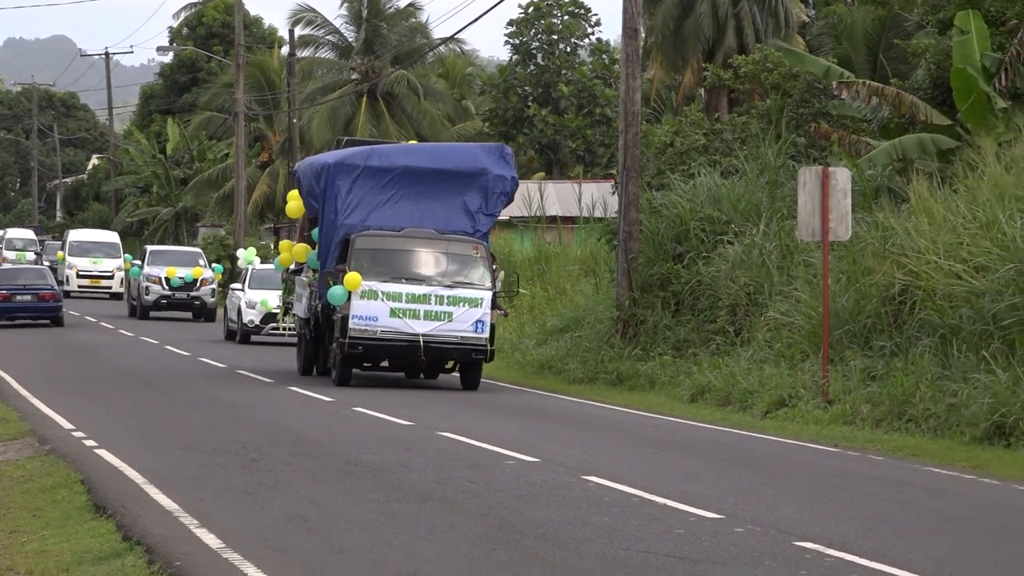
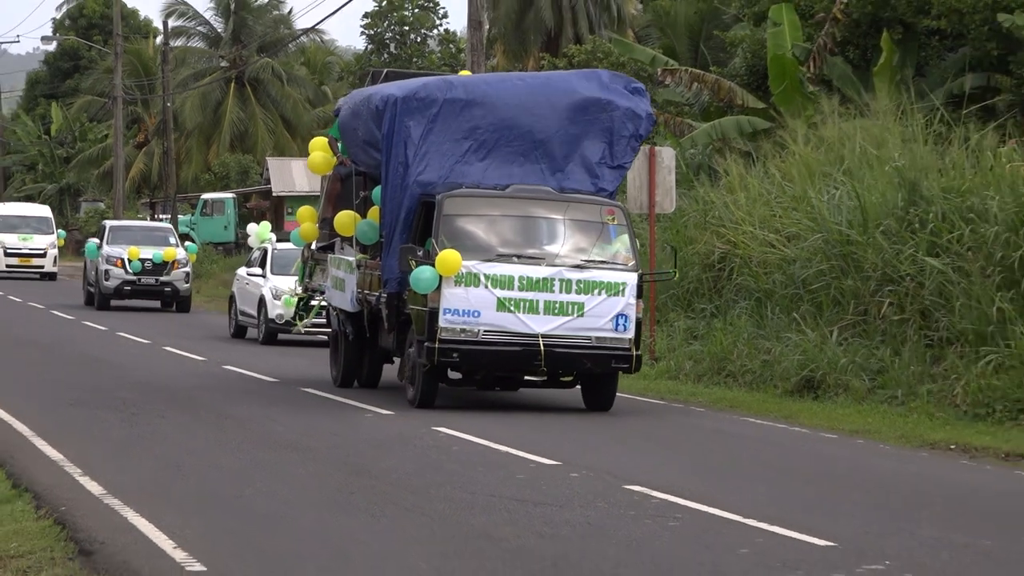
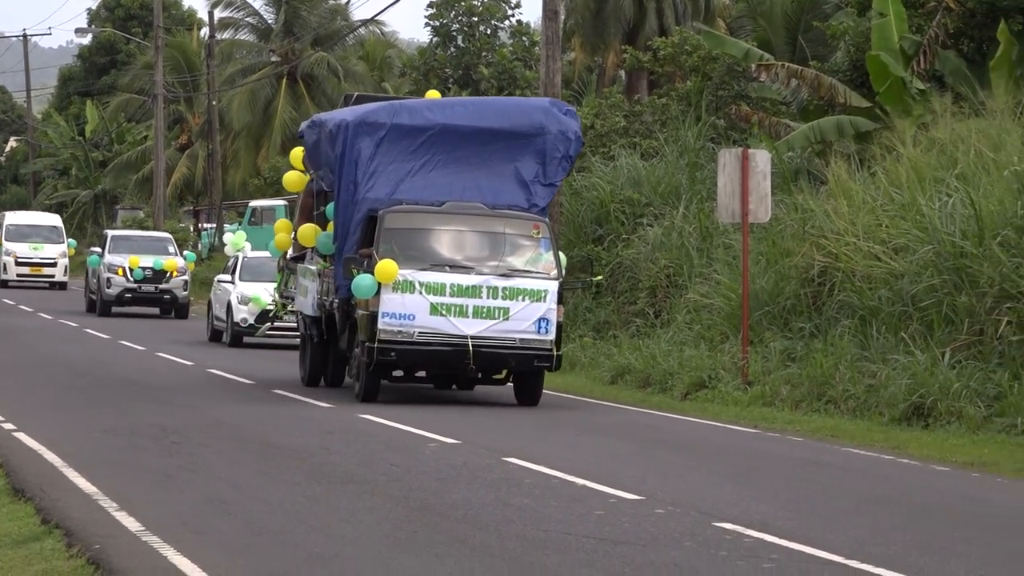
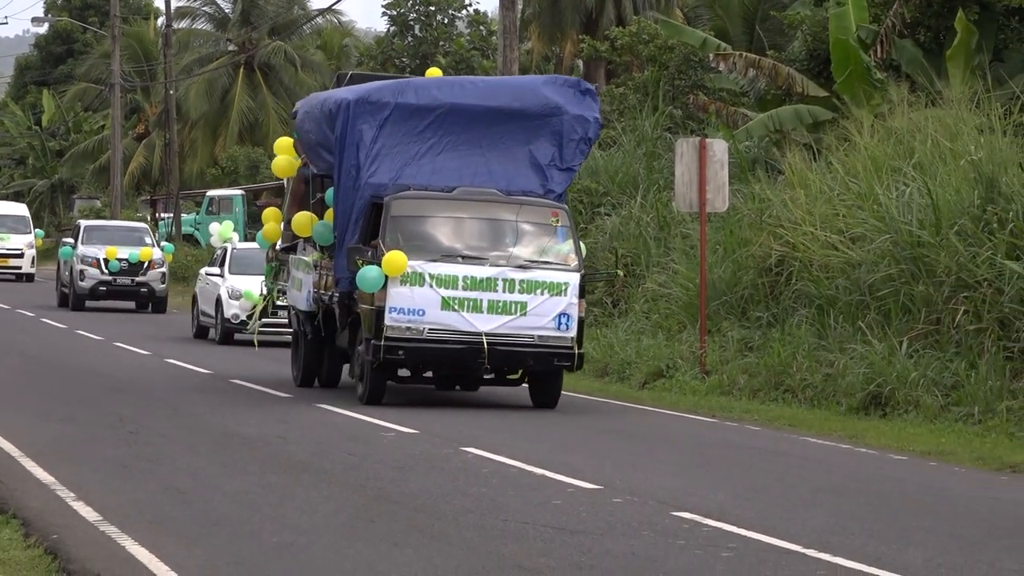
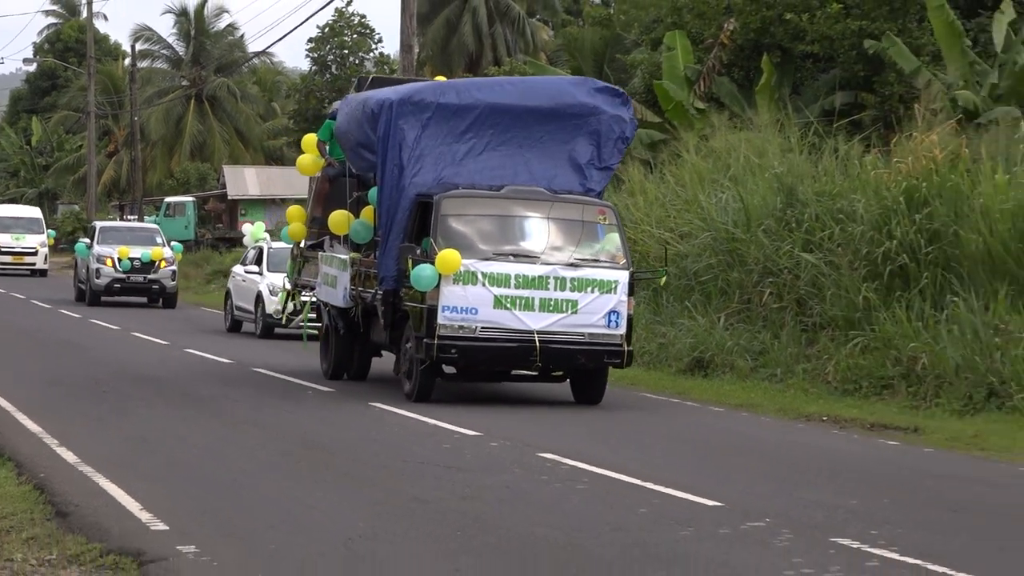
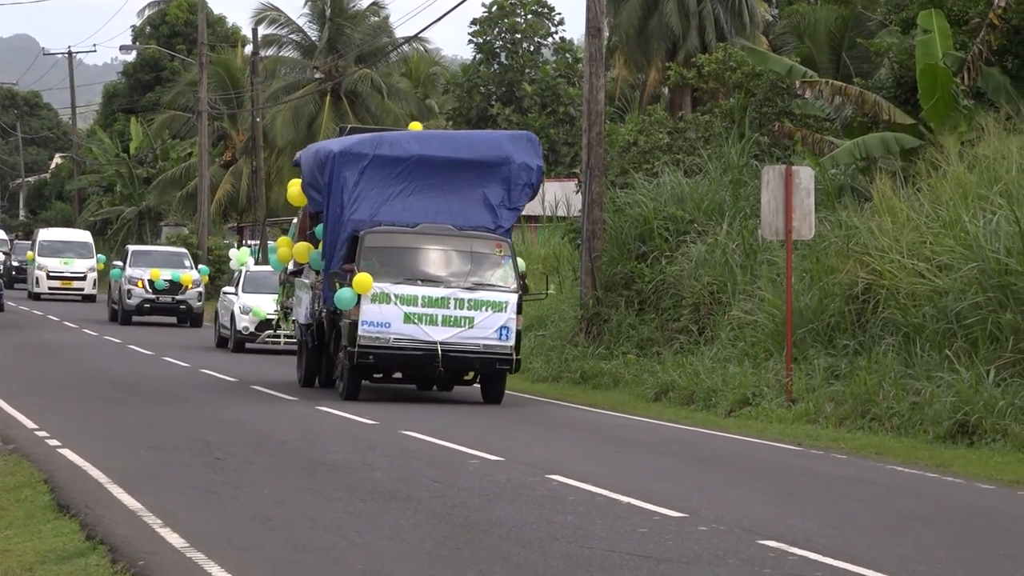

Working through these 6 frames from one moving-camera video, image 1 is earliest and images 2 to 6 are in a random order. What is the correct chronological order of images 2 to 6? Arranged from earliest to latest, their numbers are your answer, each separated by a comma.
6, 3, 4, 2, 5
